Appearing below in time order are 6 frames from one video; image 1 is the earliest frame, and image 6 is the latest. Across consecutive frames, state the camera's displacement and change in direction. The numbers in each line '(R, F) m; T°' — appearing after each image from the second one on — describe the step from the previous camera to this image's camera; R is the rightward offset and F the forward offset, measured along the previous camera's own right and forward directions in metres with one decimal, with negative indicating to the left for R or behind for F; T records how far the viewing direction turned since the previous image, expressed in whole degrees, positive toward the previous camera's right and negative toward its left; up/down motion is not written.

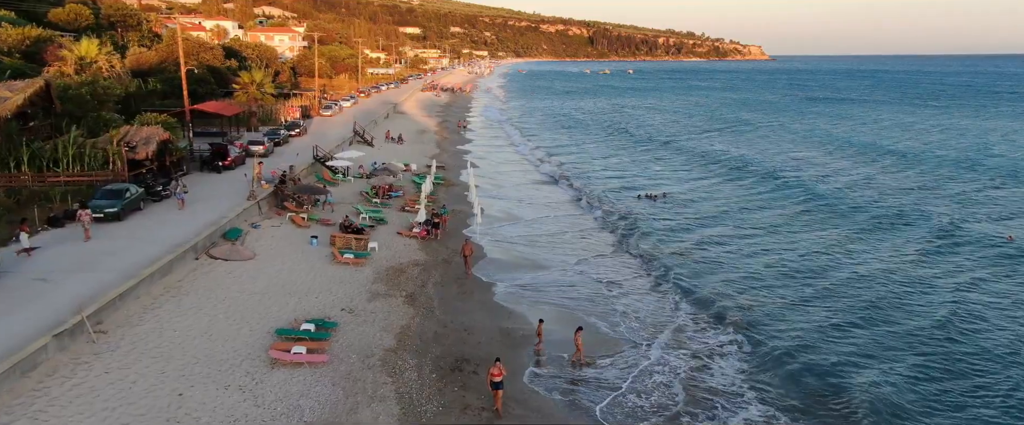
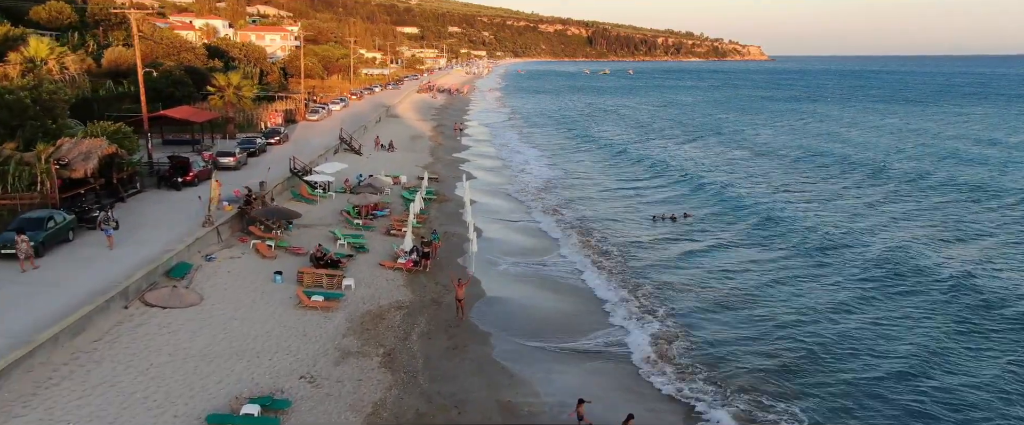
(-0.1, +3.6) m; 0°
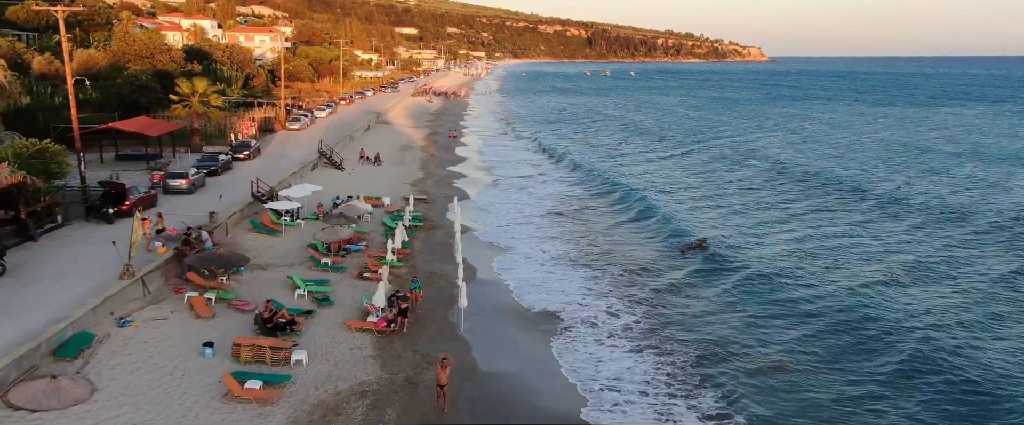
(0.0, +4.3) m; 0°
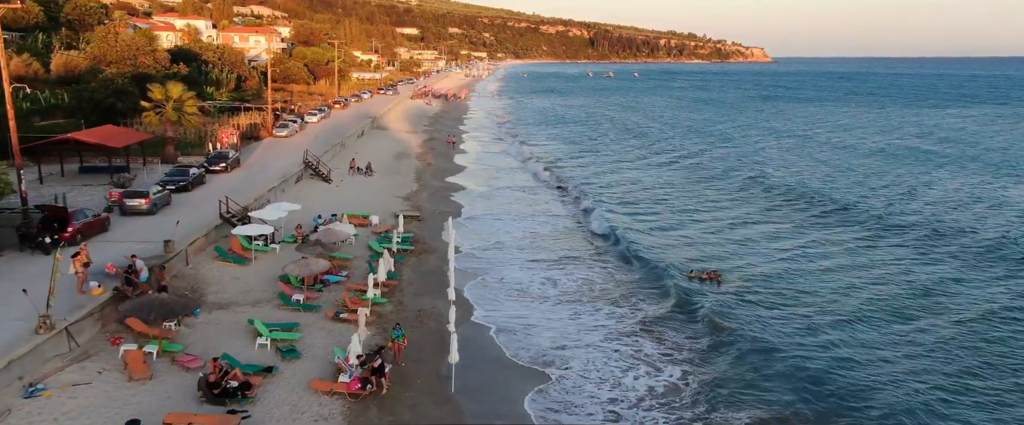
(0.0, +3.0) m; 0°
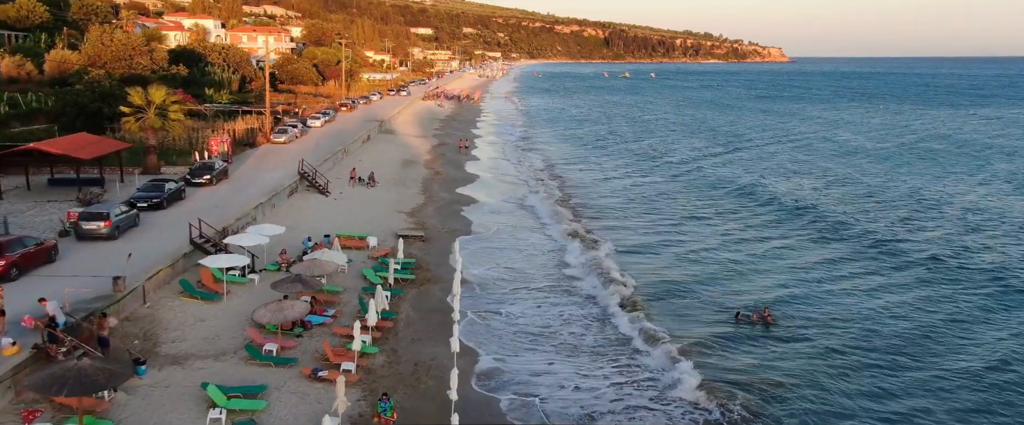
(0.0, +3.3) m; -1°
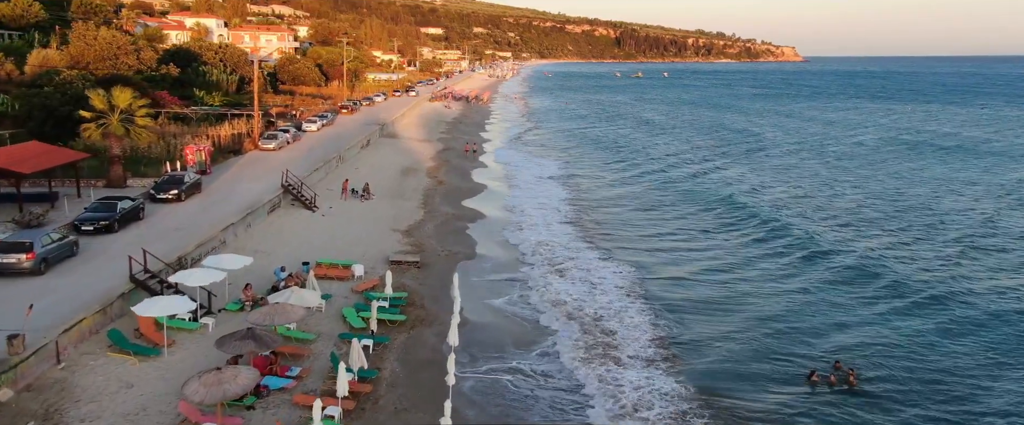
(0.0, +3.7) m; -1°
